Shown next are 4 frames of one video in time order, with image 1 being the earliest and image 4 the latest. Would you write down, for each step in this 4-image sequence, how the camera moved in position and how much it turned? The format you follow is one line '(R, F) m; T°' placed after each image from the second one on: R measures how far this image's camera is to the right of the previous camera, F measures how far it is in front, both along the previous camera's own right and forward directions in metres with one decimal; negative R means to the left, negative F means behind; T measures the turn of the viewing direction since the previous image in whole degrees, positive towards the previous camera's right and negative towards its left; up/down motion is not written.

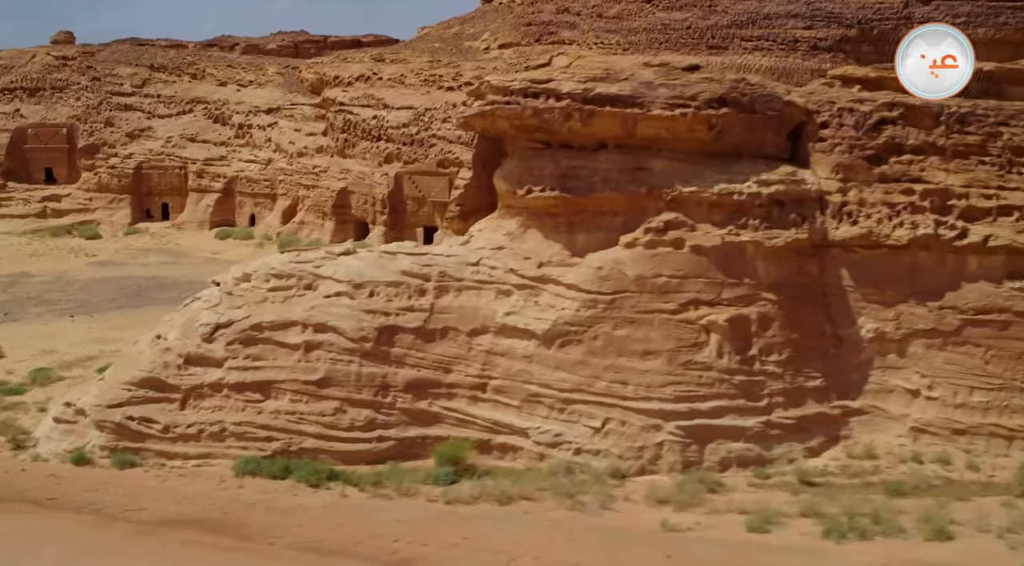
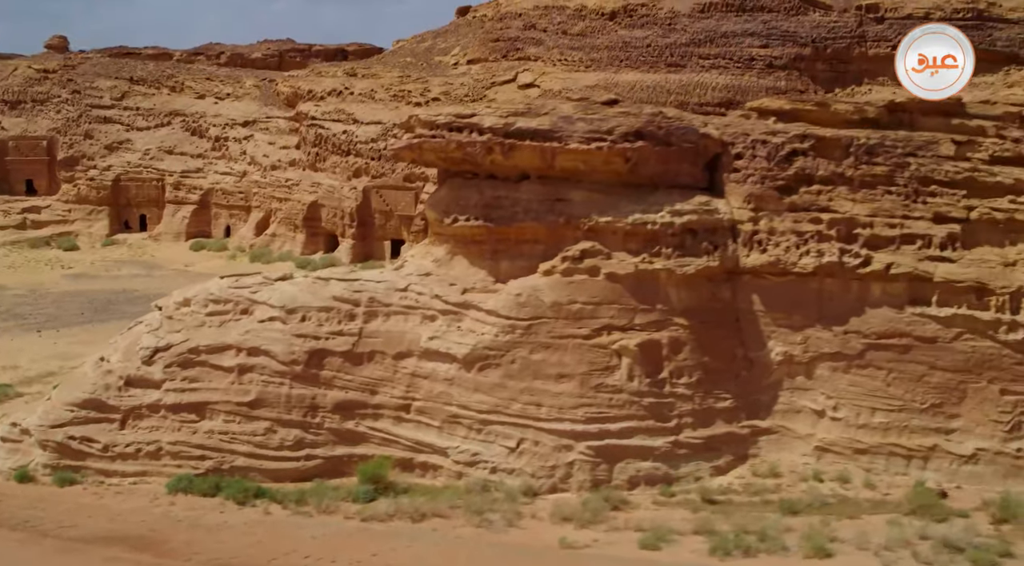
(+0.6, -0.4) m; 0°
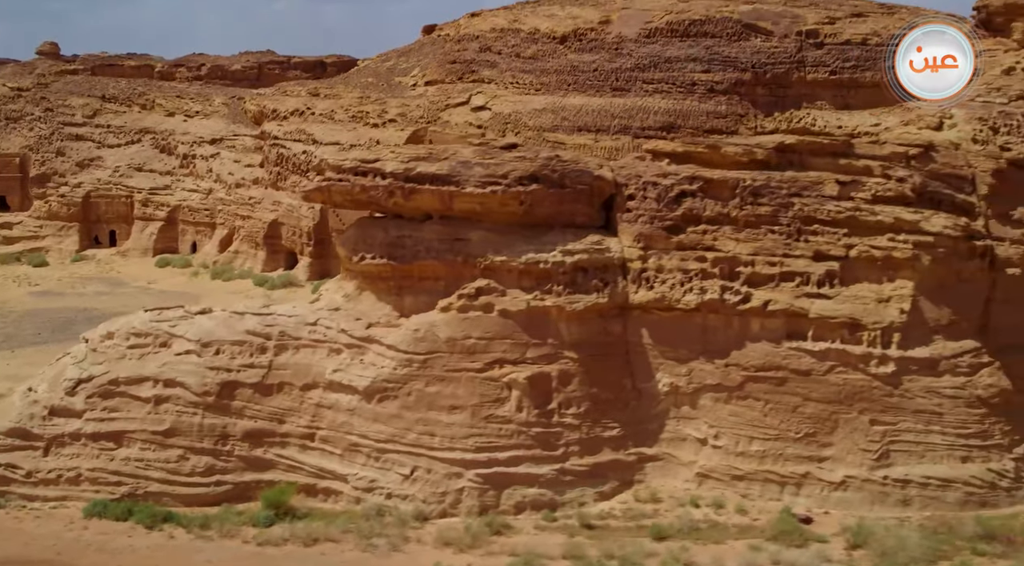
(+0.9, -0.5) m; 0°
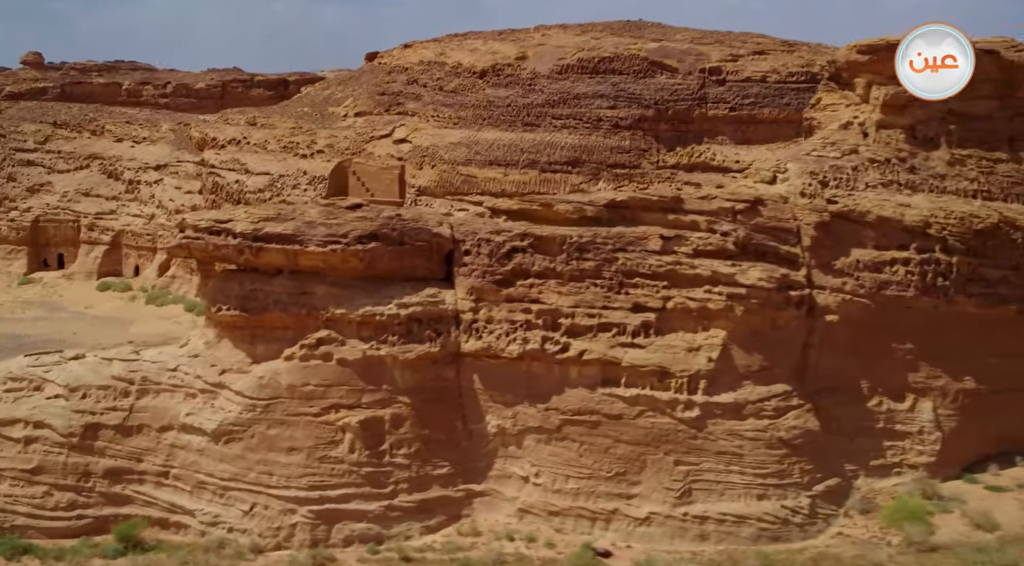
(+1.6, -0.8) m; 0°
